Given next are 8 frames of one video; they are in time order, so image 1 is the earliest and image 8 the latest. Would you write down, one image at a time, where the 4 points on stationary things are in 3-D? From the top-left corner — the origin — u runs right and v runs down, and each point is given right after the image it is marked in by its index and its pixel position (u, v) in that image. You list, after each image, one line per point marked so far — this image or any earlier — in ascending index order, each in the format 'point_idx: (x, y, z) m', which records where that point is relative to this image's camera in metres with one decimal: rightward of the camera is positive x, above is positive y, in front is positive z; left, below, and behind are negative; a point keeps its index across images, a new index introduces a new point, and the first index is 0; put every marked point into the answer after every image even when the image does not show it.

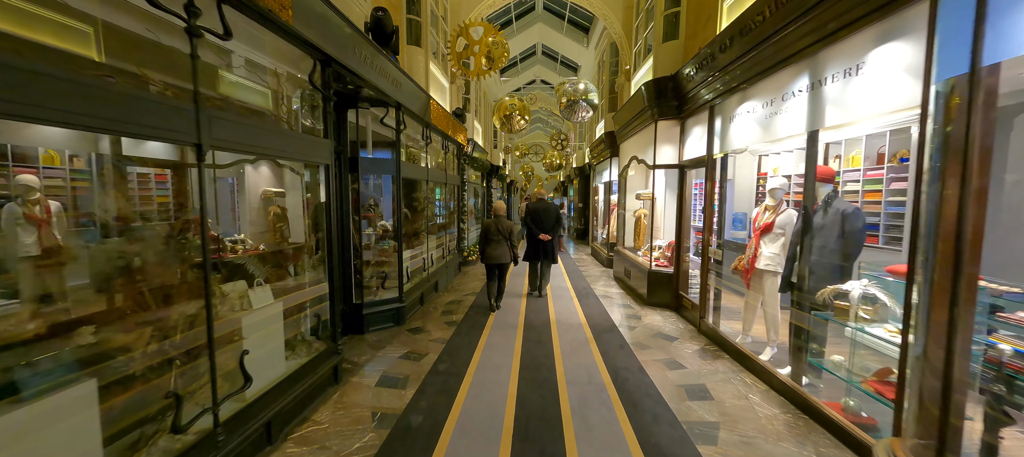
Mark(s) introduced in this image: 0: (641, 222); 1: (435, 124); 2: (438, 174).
0: (+2.6, +0.1, +7.1) m
1: (-1.3, +1.8, +6.0) m
2: (-1.4, +1.0, +6.6) m
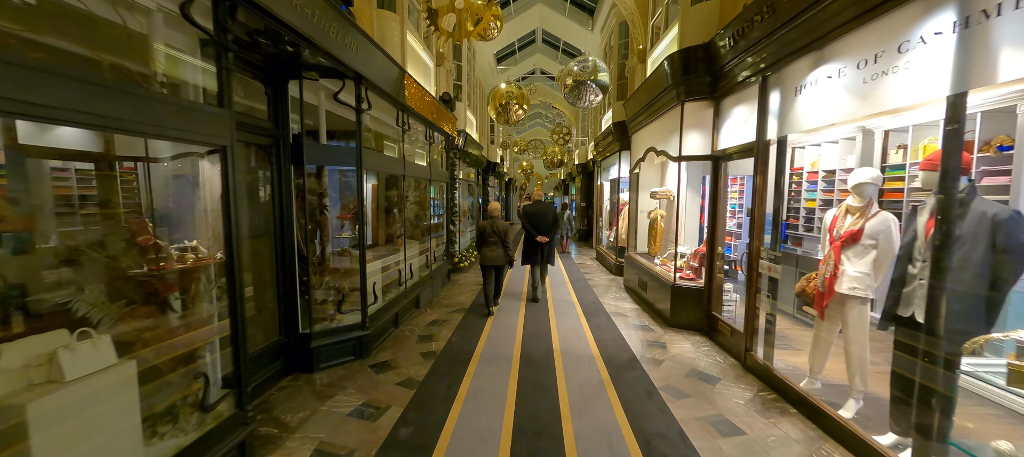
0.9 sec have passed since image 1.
0: (+2.6, +0.1, +6.1) m
1: (-1.4, +1.7, +5.0) m
2: (-1.5, +1.0, +5.6) m
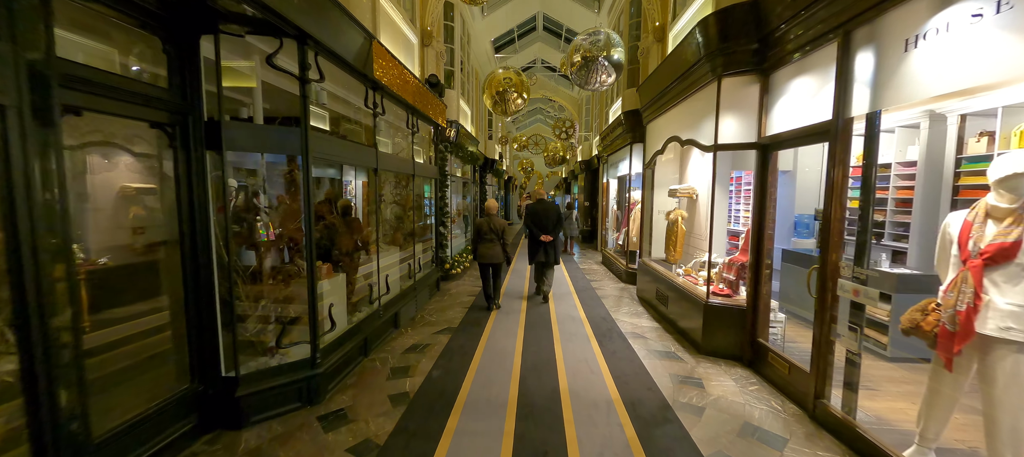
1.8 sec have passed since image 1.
0: (+2.5, 0.0, +5.3) m
1: (-1.4, +1.7, +4.2) m
2: (-1.5, +0.9, +4.8) m
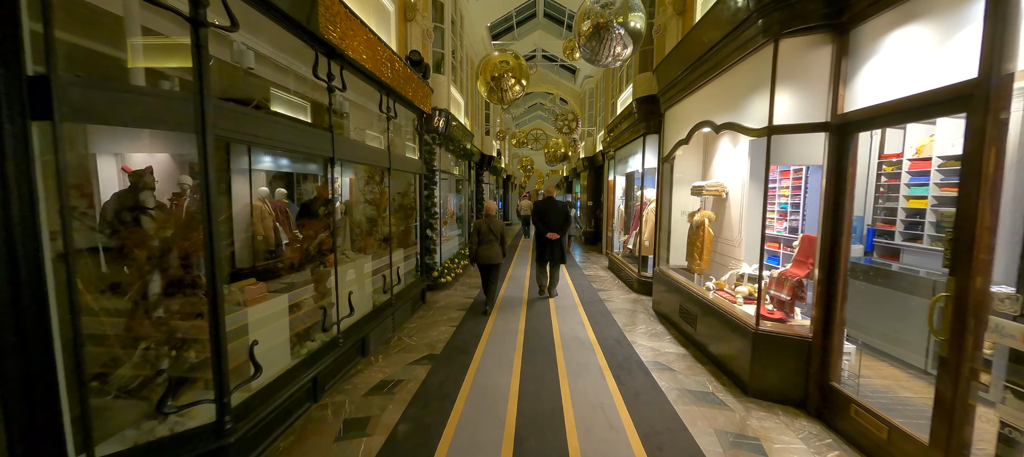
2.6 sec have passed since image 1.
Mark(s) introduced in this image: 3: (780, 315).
0: (+2.5, 0.0, +4.5) m
1: (-1.5, +1.6, +3.4) m
2: (-1.6, +0.9, +4.0) m
3: (+2.3, -0.7, +3.0) m
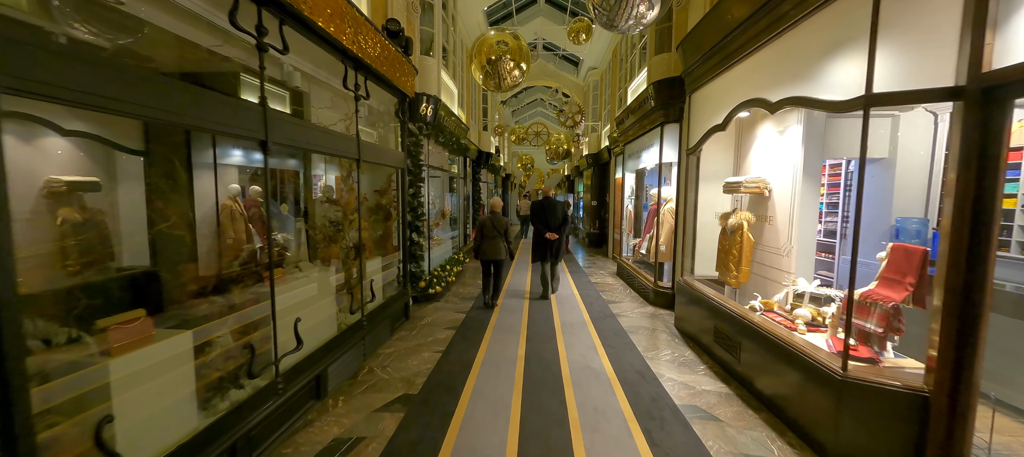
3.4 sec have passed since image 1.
0: (+2.5, -0.1, +3.7) m
1: (-1.5, +1.6, +2.6) m
2: (-1.6, +0.8, +3.2) m
3: (+2.2, -0.8, +2.2) m
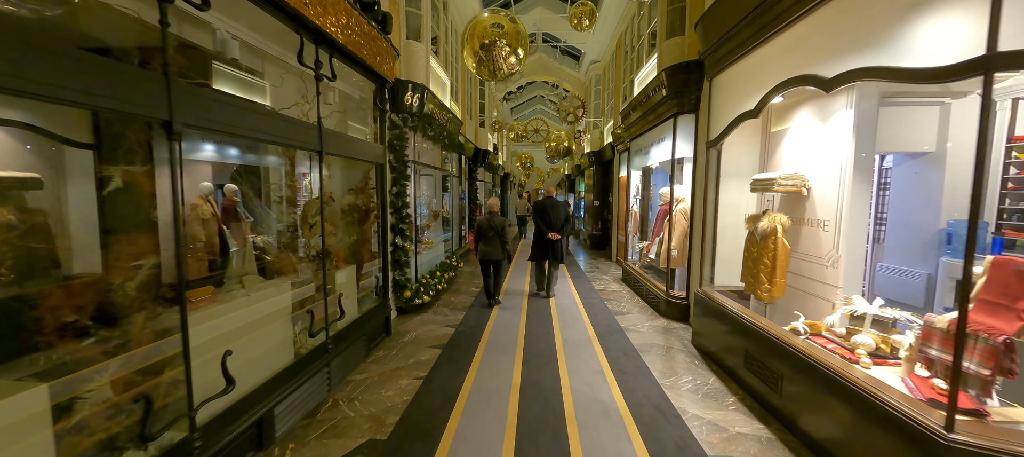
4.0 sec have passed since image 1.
0: (+2.4, -0.1, +3.2) m
1: (-1.6, +1.5, +2.1) m
2: (-1.6, +0.8, +2.7) m
3: (+2.2, -0.8, +1.7) m
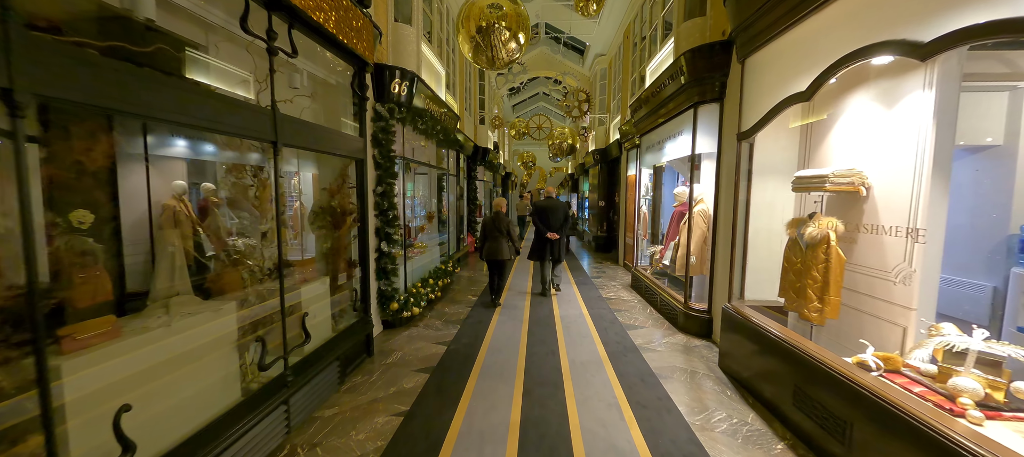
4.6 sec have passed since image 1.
0: (+2.4, -0.2, +2.6) m
1: (-1.6, +1.5, +1.6) m
2: (-1.7, +0.7, +2.2) m
3: (+2.2, -0.9, +1.1) m
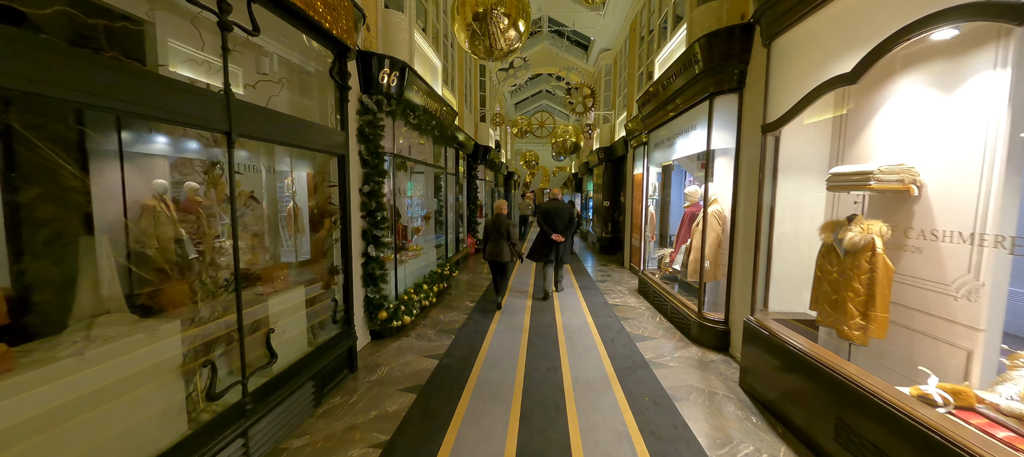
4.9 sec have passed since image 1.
0: (+2.4, -0.2, +2.3) m
1: (-1.6, +1.4, +1.3) m
2: (-1.7, +0.7, +1.8) m
3: (+2.1, -0.9, +0.8) m
